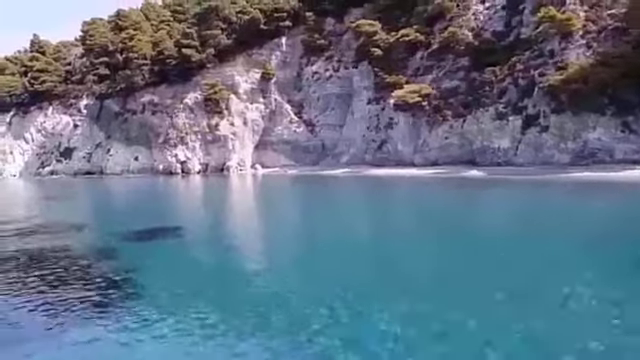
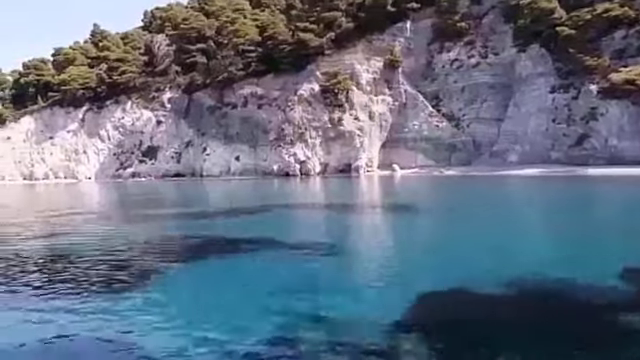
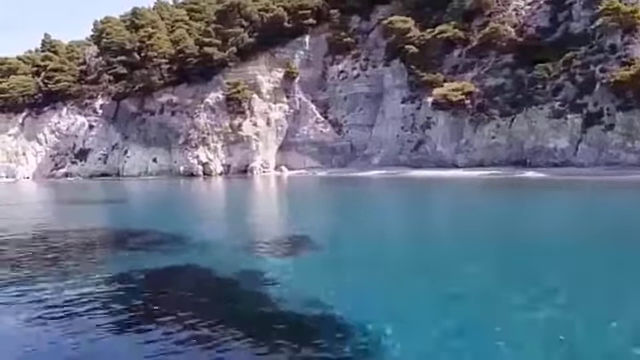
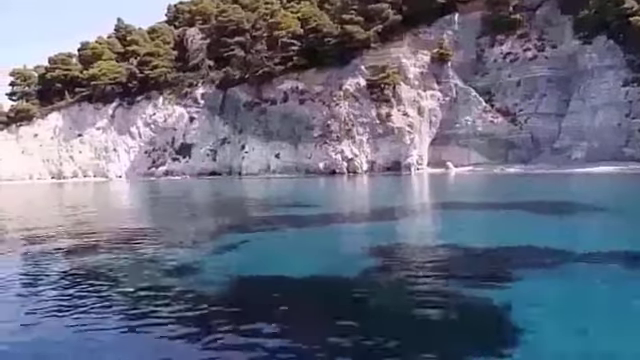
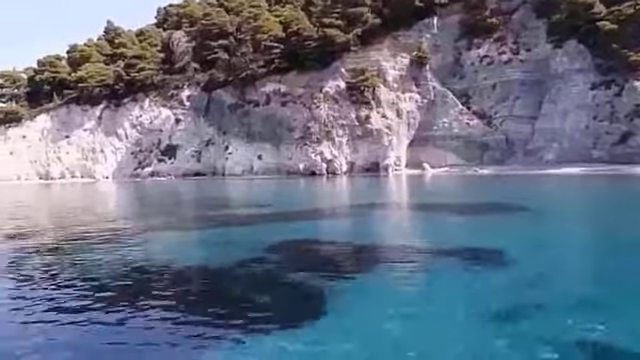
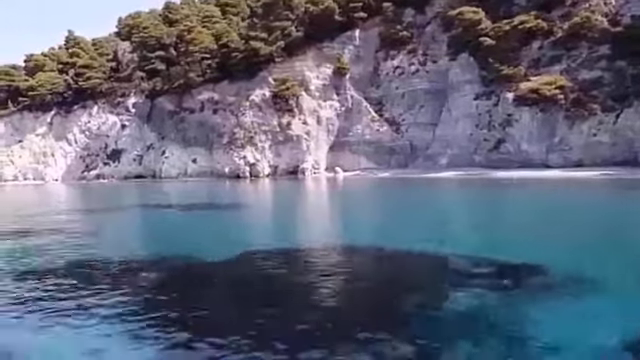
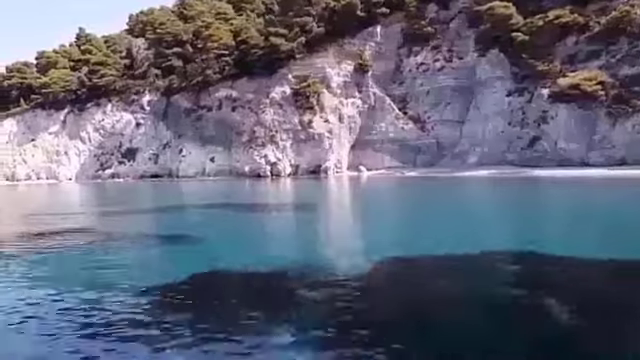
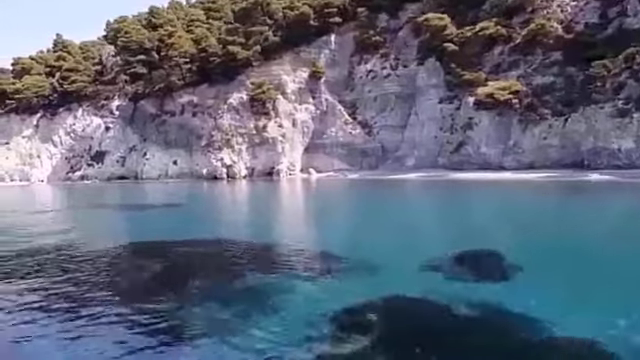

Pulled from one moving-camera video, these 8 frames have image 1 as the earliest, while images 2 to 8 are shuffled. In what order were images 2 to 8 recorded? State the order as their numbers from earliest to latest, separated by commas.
3, 8, 6, 7, 2, 5, 4
